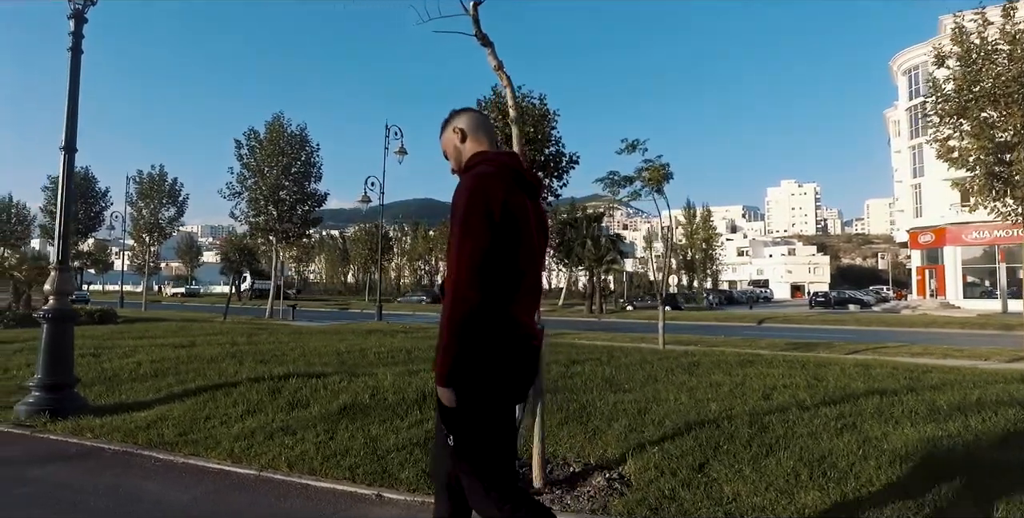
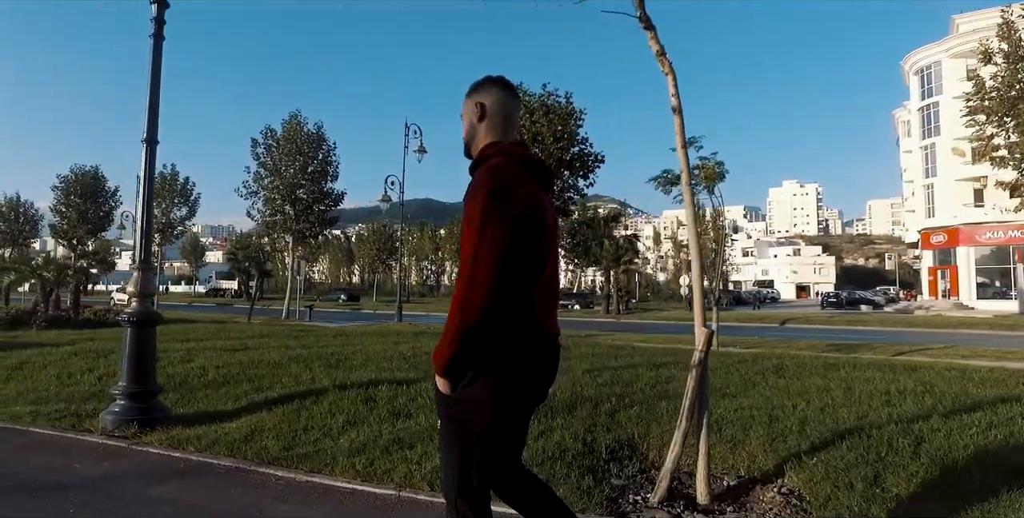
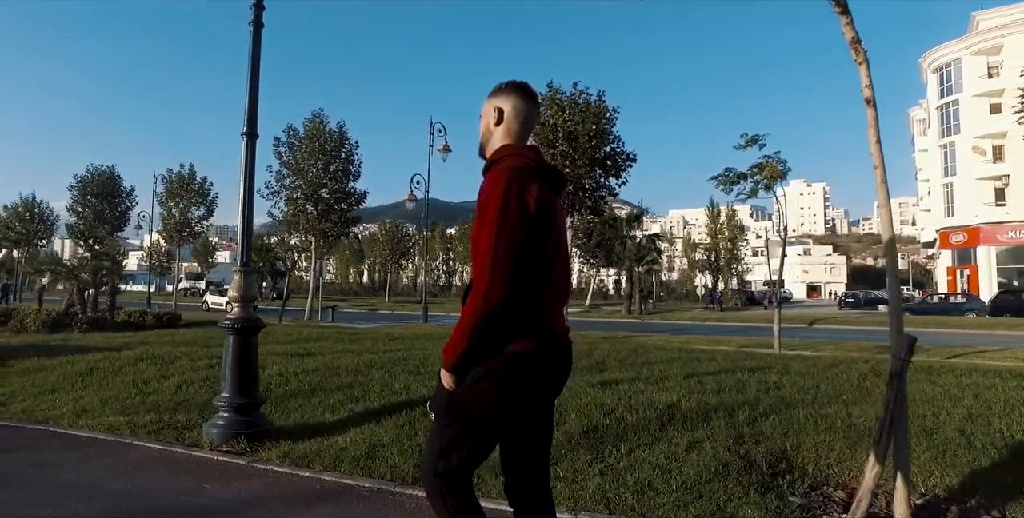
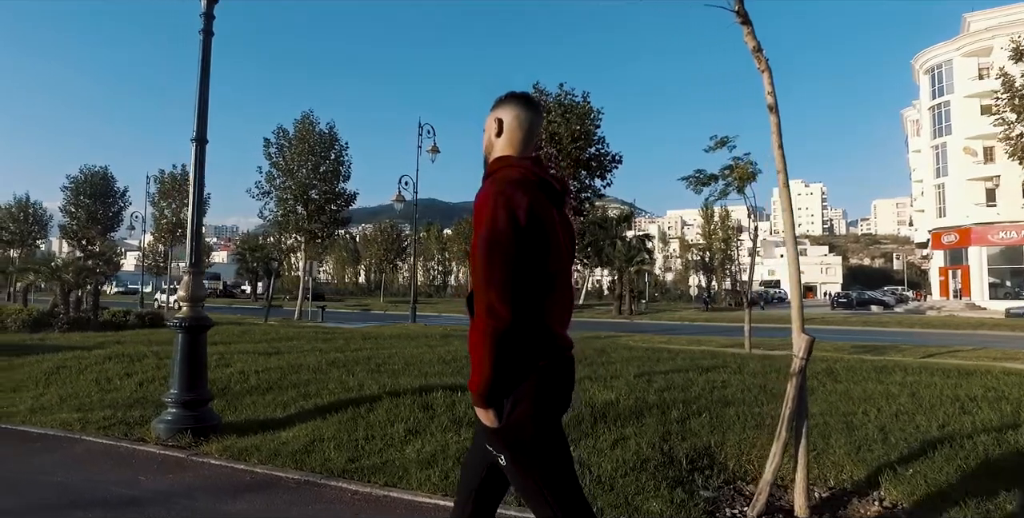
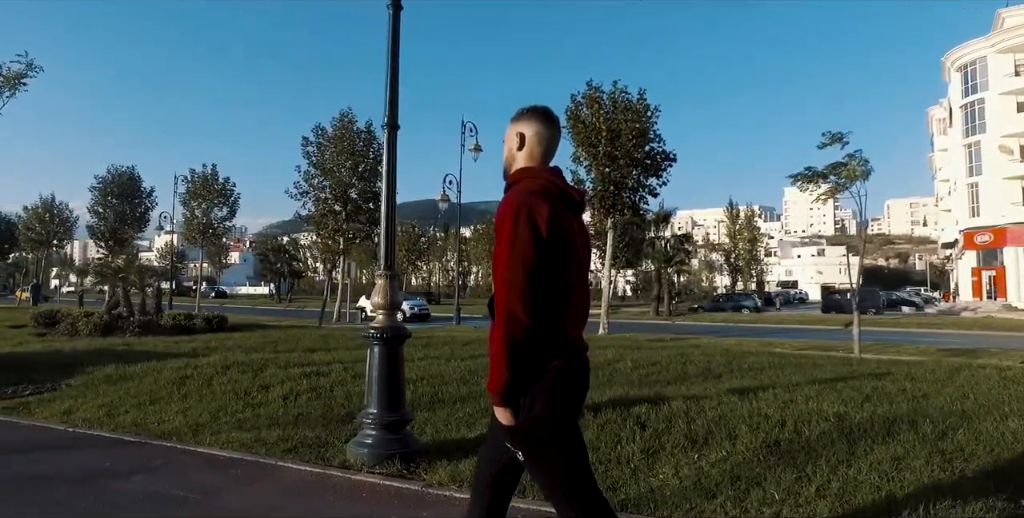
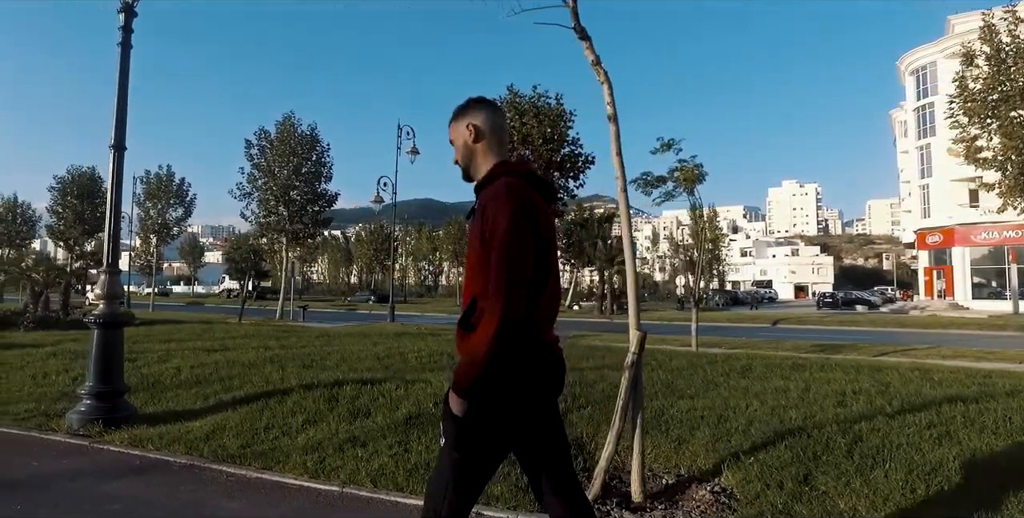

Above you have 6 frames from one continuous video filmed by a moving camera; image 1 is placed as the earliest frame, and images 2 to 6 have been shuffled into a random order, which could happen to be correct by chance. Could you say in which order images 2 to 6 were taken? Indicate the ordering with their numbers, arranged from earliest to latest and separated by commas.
6, 2, 4, 3, 5
